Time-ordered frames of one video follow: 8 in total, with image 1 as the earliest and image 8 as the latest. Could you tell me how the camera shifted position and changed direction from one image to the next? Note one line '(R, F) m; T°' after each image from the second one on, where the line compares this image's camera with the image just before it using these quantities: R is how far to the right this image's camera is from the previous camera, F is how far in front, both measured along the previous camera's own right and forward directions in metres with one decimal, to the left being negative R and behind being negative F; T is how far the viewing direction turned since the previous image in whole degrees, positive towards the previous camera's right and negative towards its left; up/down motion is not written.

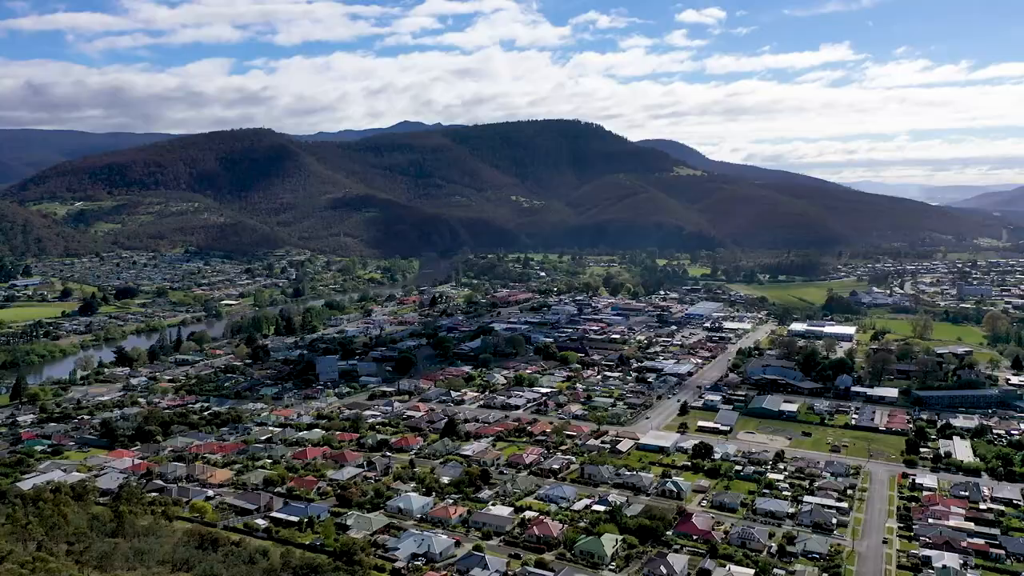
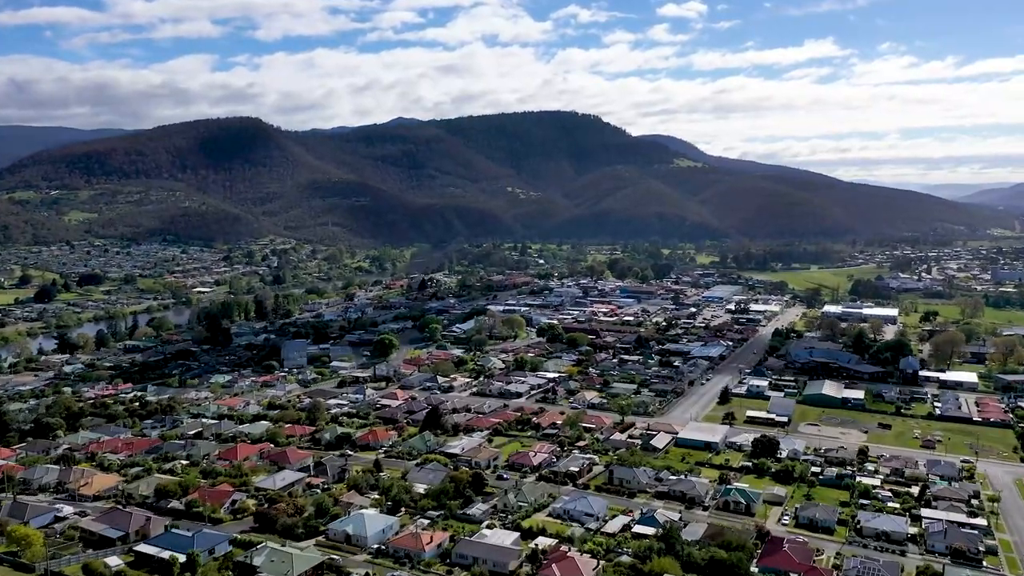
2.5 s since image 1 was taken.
(-0.1, +6.0) m; 0°
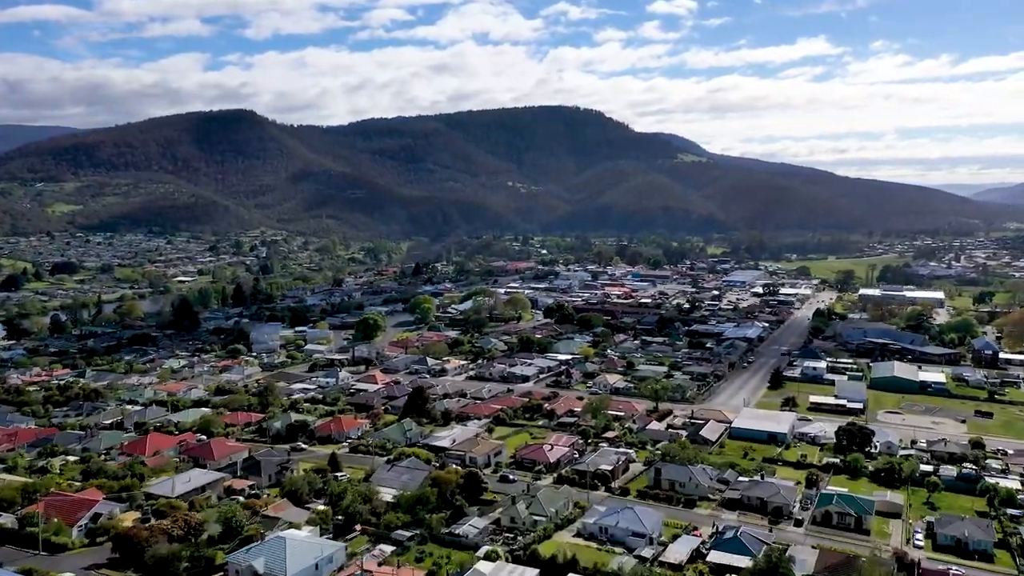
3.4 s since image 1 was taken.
(-0.1, +4.5) m; 0°
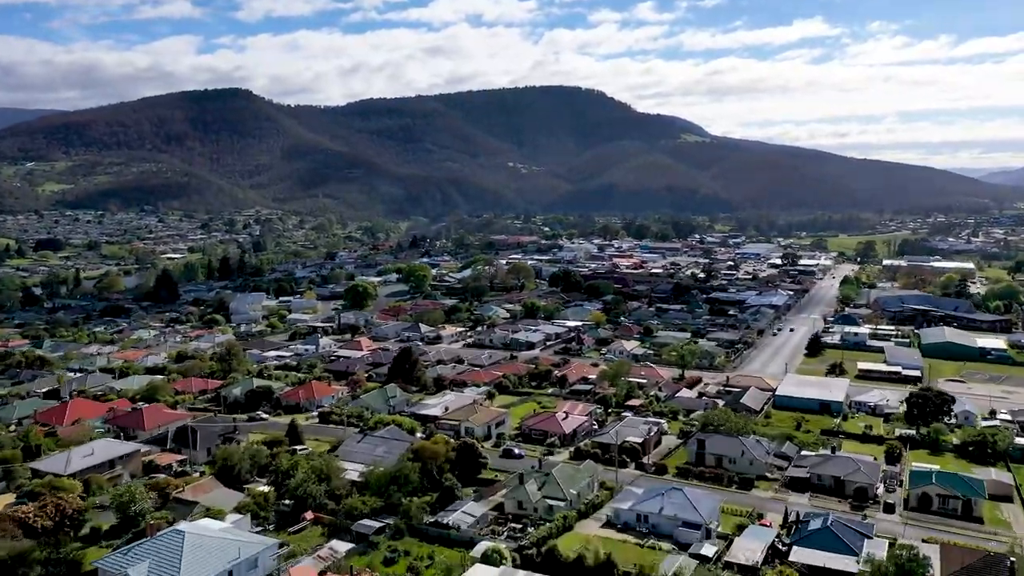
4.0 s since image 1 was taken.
(-0.1, +2.4) m; 0°
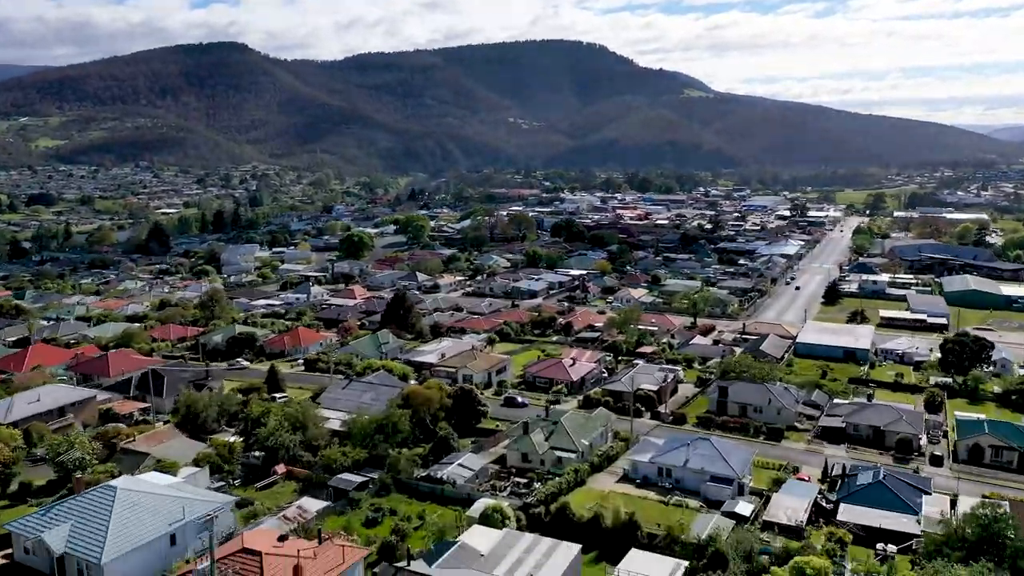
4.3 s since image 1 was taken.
(0.0, +0.9) m; 0°
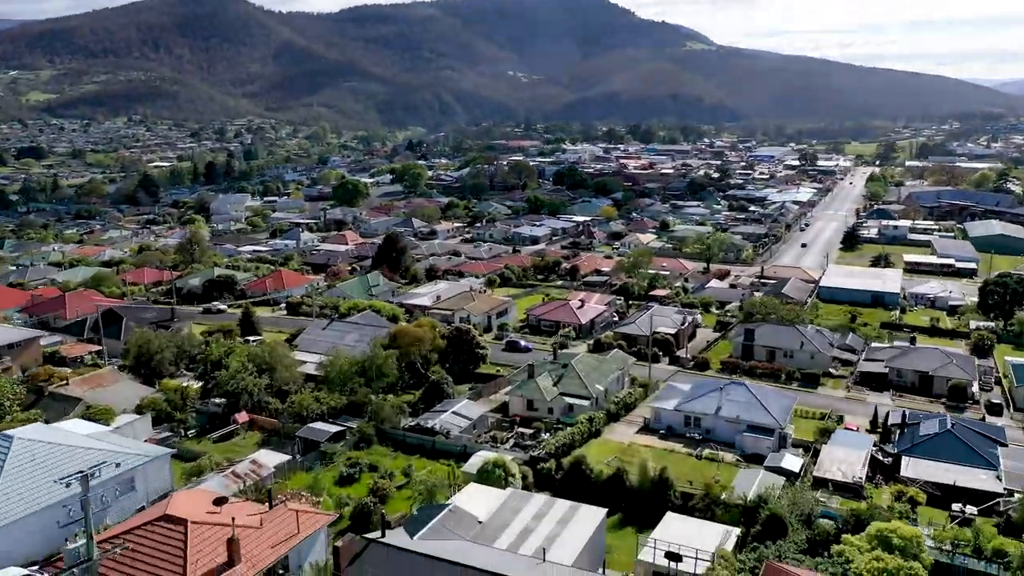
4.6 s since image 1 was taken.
(0.0, +0.9) m; 0°
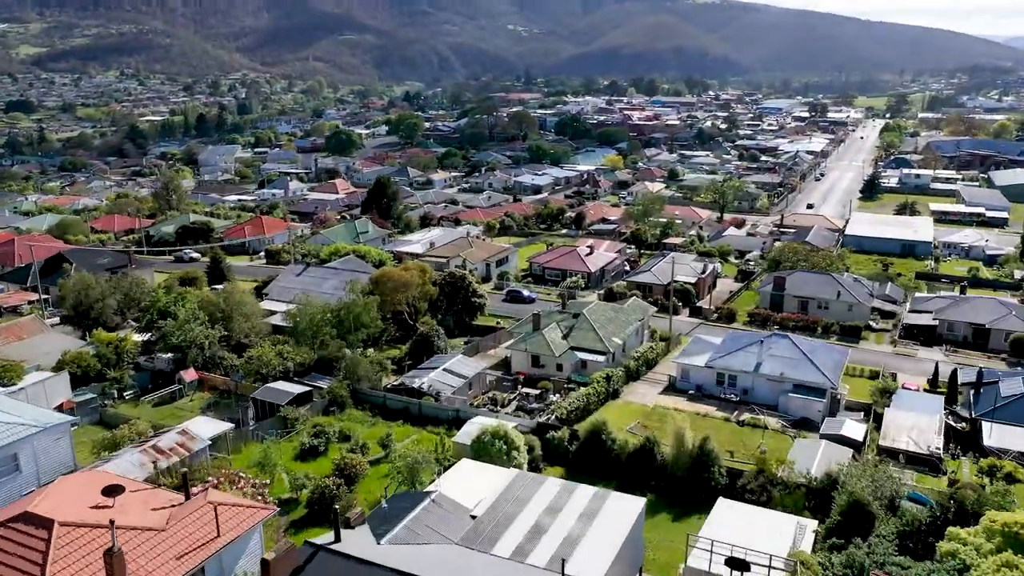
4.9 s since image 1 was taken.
(0.0, +0.8) m; 0°
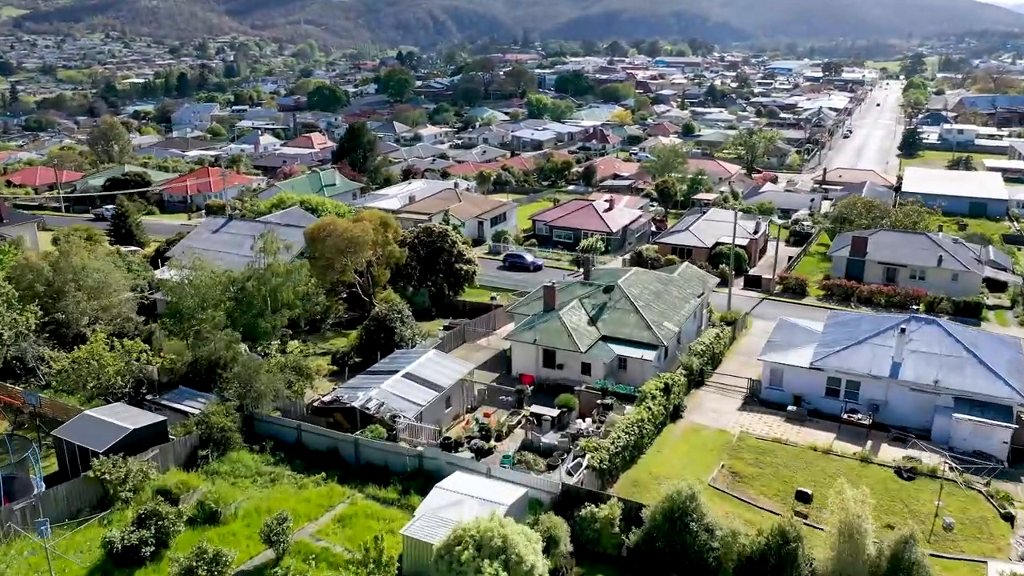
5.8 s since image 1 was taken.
(0.0, +1.6) m; 0°
